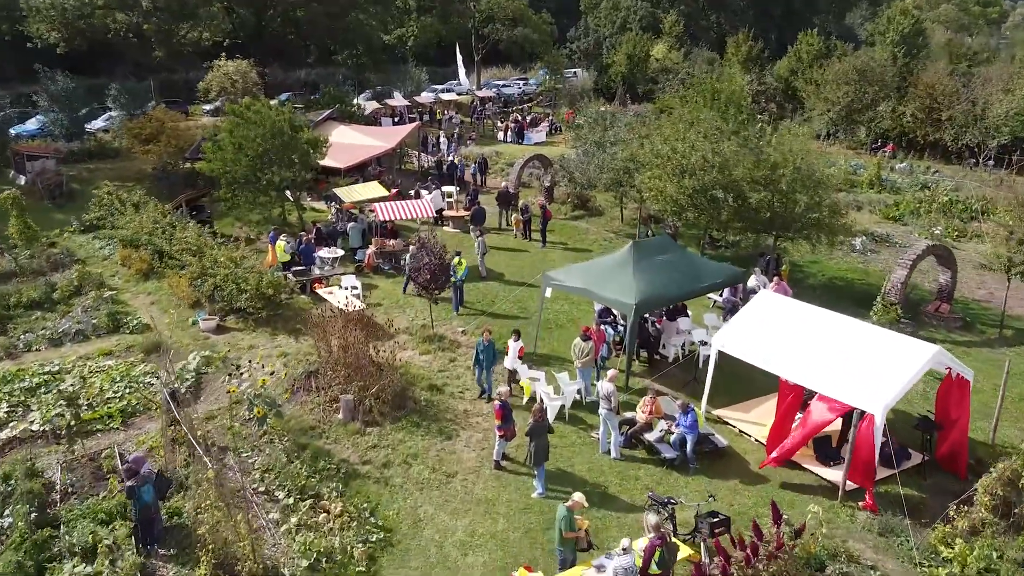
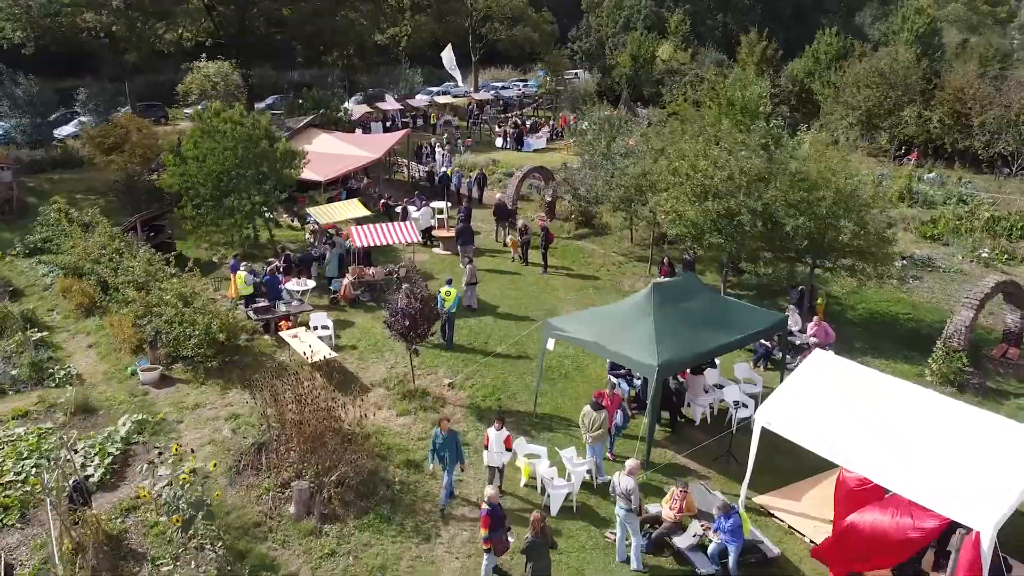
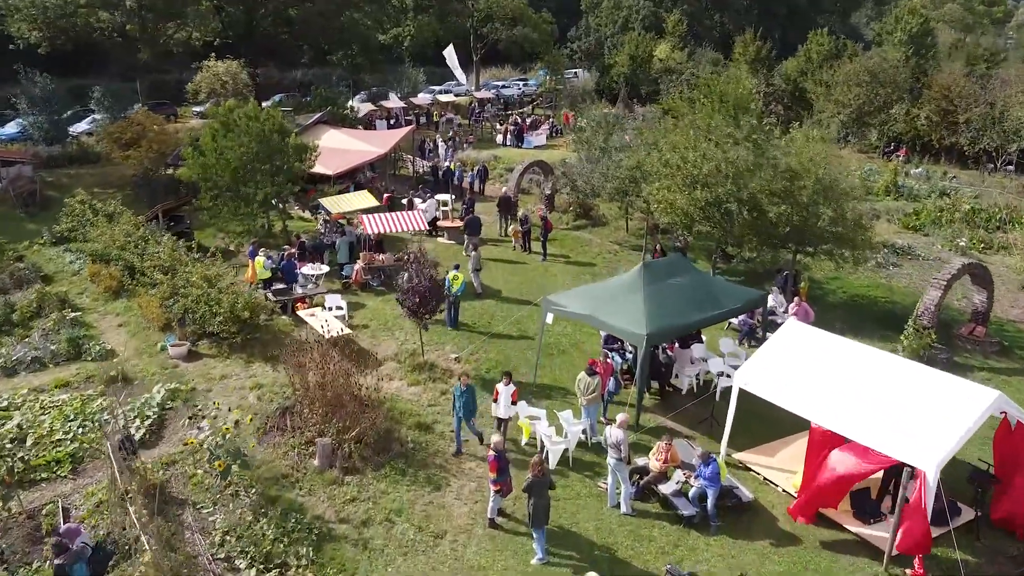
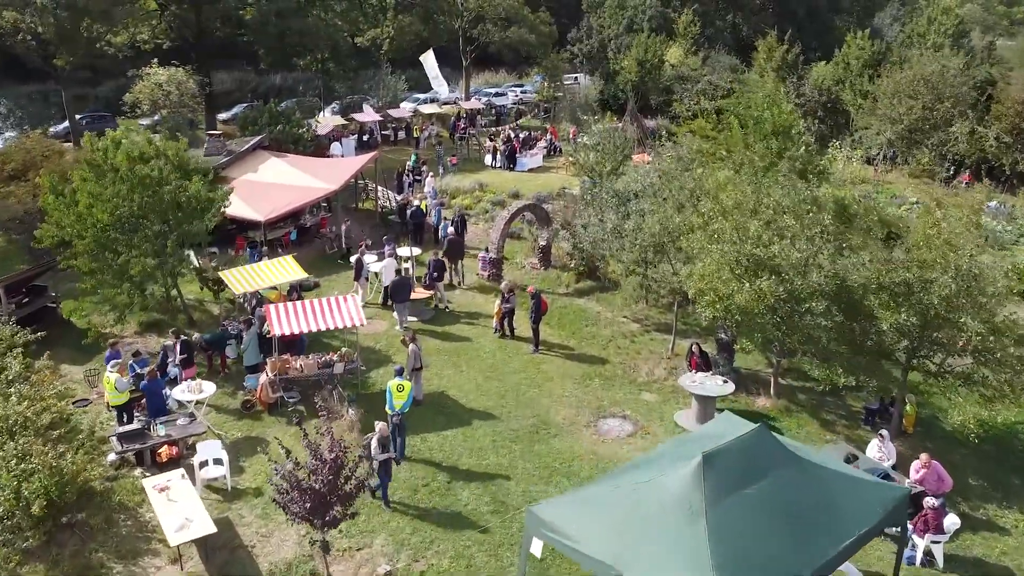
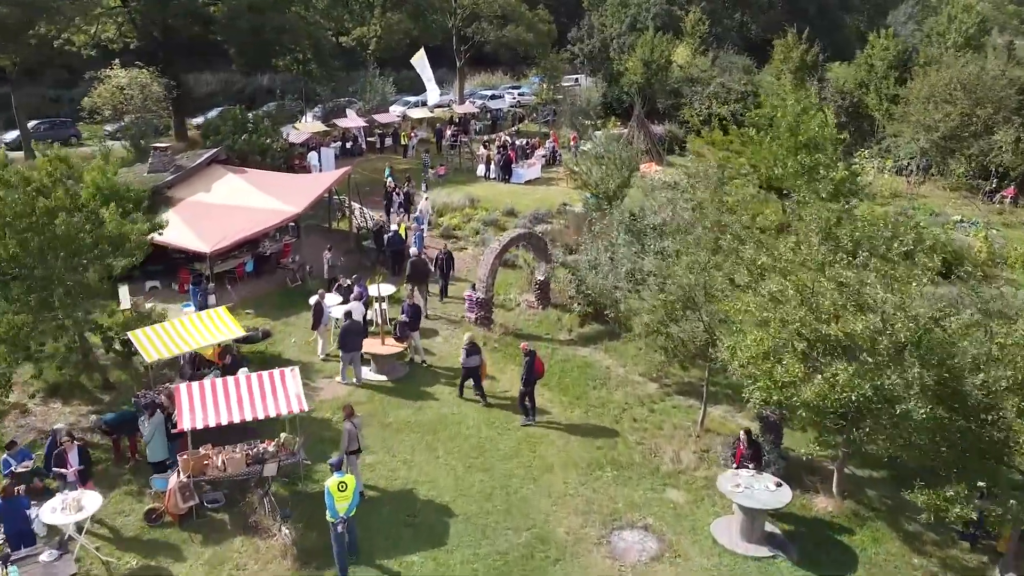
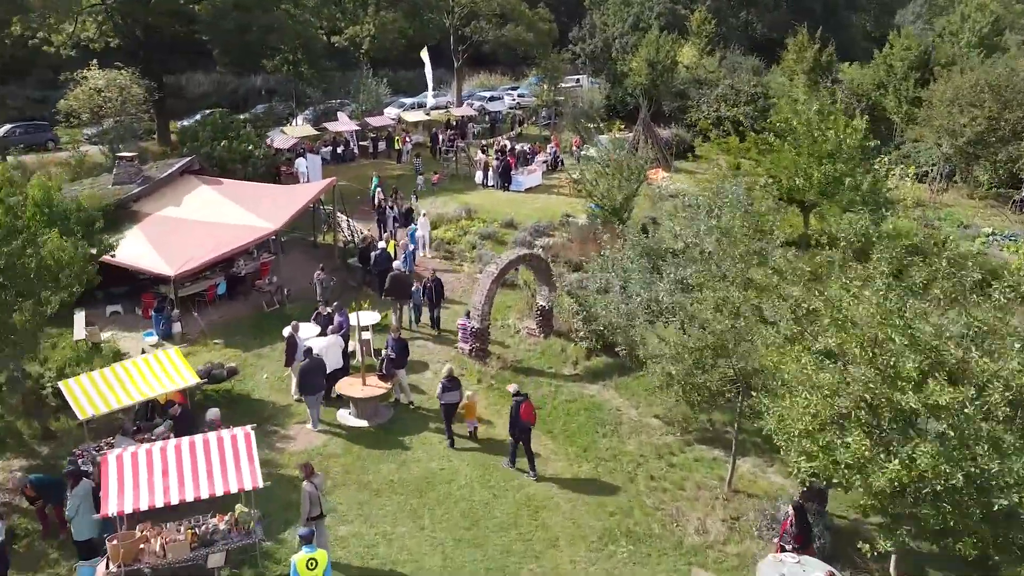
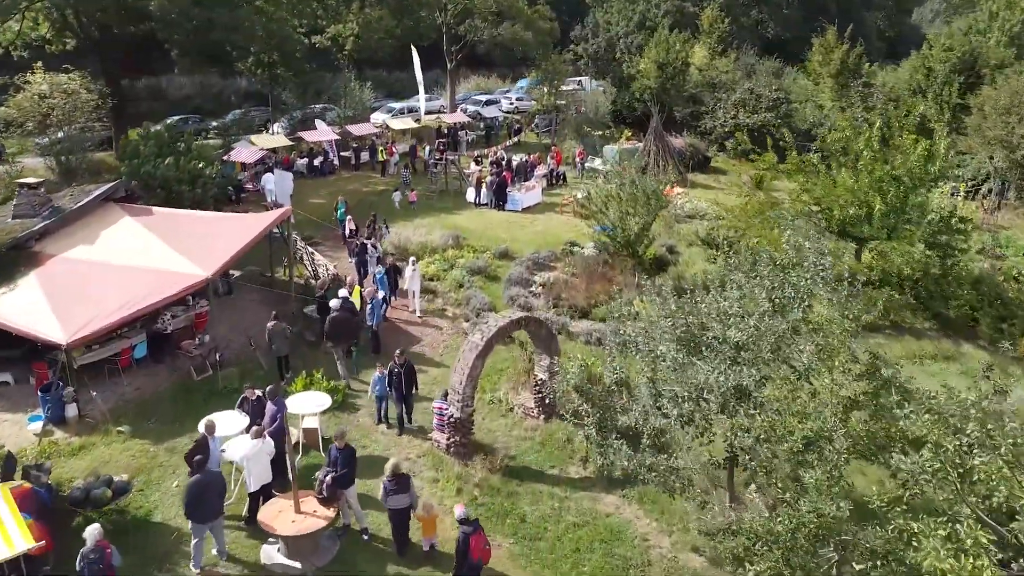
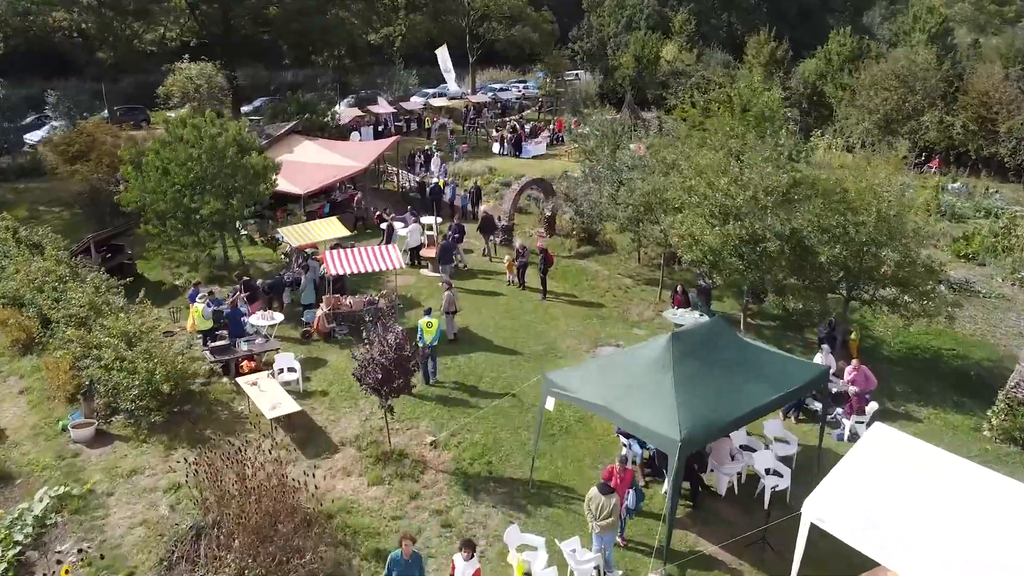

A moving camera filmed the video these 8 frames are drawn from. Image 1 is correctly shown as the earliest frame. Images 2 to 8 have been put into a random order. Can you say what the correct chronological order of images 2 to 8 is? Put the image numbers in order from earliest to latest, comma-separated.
3, 2, 8, 4, 5, 6, 7
